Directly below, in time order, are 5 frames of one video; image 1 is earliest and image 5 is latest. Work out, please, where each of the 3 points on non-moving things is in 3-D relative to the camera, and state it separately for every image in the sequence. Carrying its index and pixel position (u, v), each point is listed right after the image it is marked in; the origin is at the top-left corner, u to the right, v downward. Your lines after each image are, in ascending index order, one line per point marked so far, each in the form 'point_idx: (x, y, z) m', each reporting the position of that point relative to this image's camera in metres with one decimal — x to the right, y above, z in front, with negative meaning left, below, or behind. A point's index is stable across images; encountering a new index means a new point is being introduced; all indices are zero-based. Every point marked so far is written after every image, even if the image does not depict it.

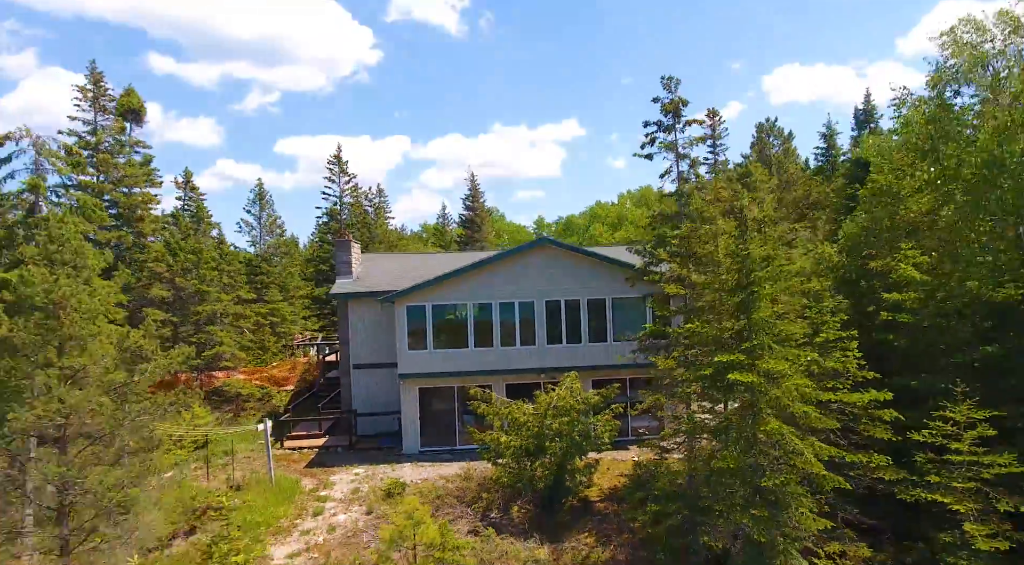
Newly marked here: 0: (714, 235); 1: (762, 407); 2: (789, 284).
0: (+3.1, +0.7, +11.5) m
1: (+3.2, -1.6, +10.0) m
2: (+3.9, 0.0, +10.8) m
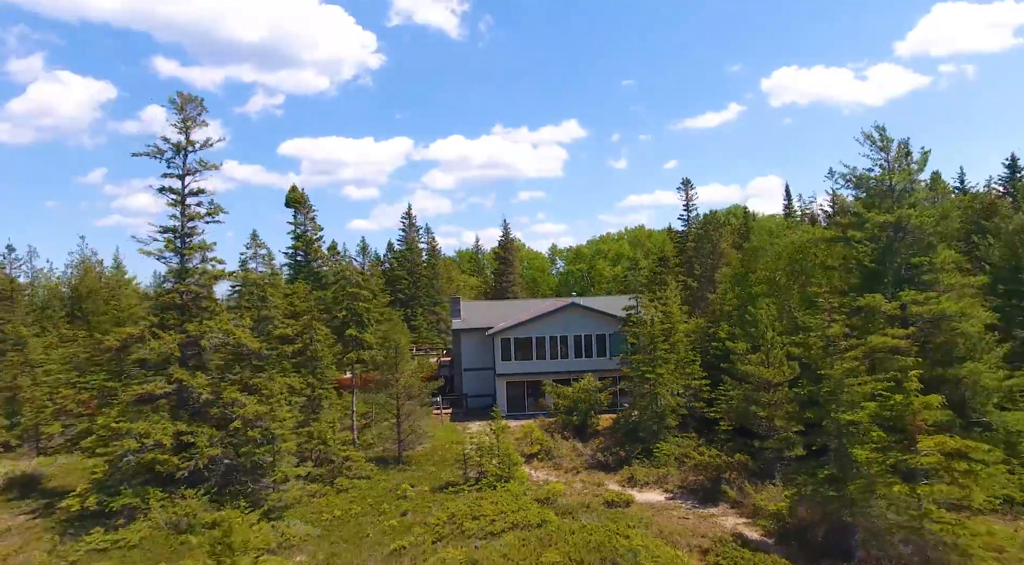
0: (+5.4, -1.5, +30.2) m
1: (+5.5, -3.8, +28.7) m
2: (+6.2, -2.3, +29.6) m
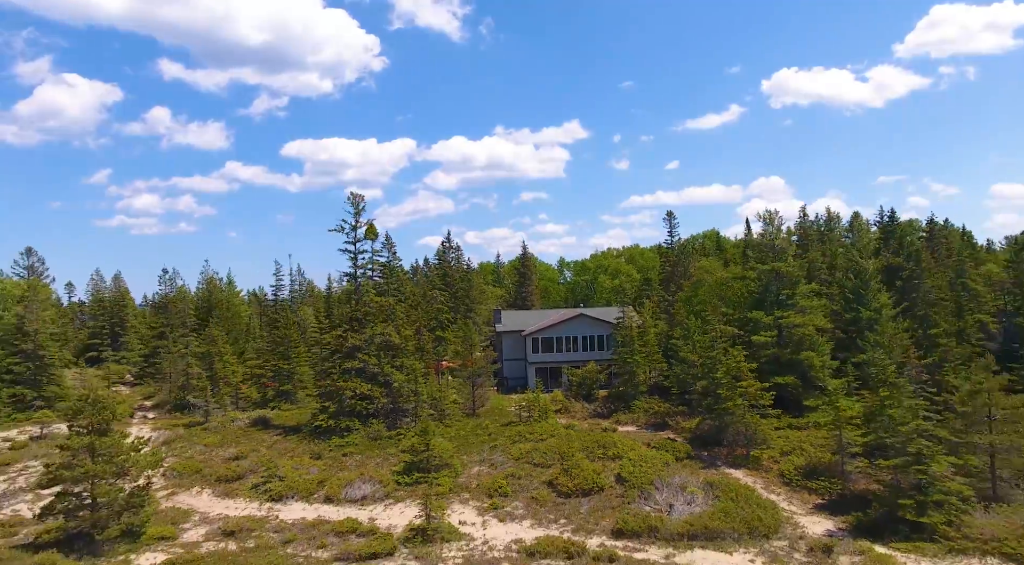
0: (+7.4, -2.8, +48.3) m
1: (+7.5, -5.1, +46.8) m
2: (+8.2, -3.6, +47.6) m
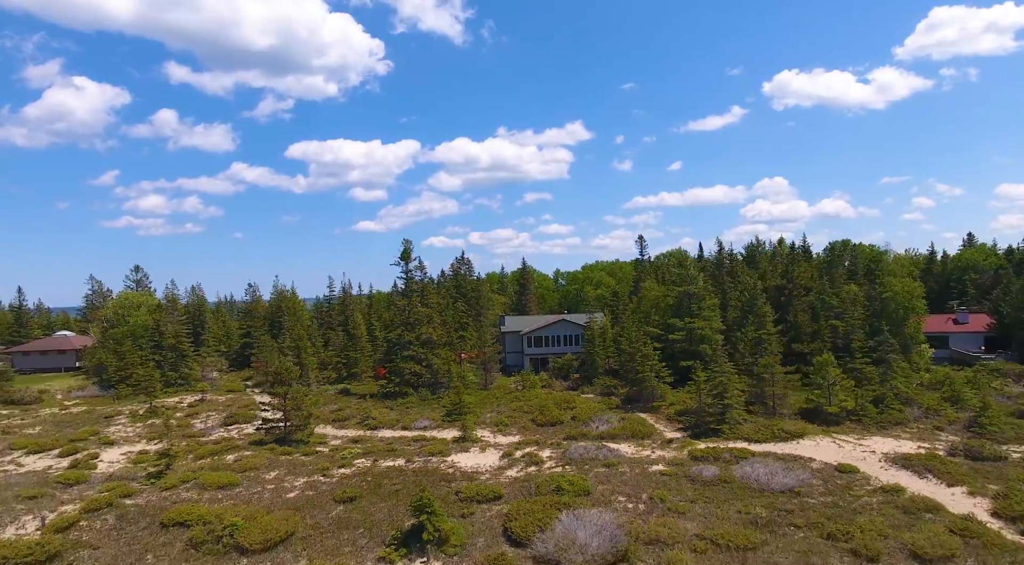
0: (+7.3, -4.2, +70.2) m
1: (+7.5, -6.5, +68.7) m
2: (+8.2, -5.0, +69.6) m
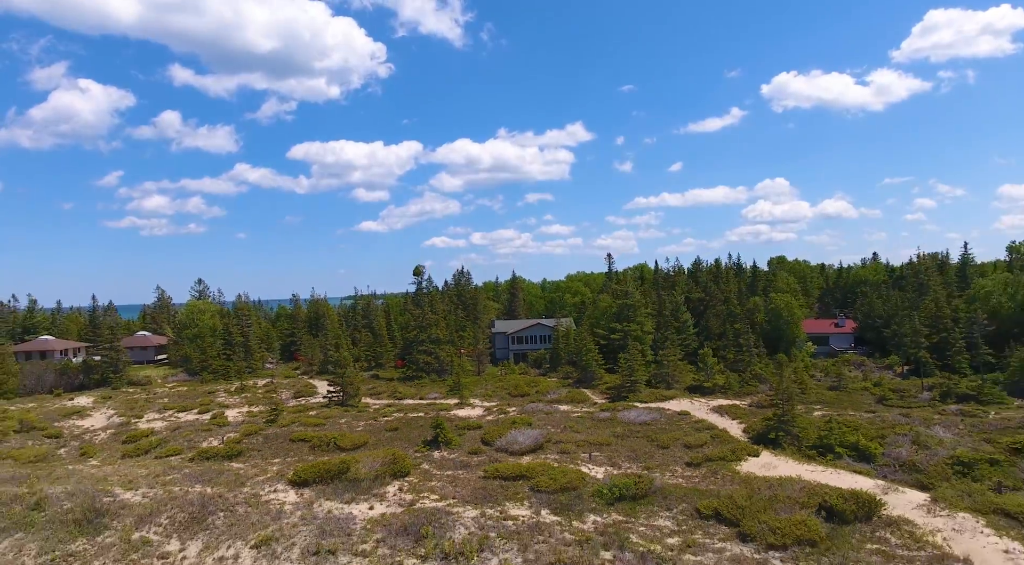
0: (+5.6, -5.9, +94.2) m
1: (+5.8, -8.2, +92.7) m
2: (+6.4, -6.7, +93.6) m
